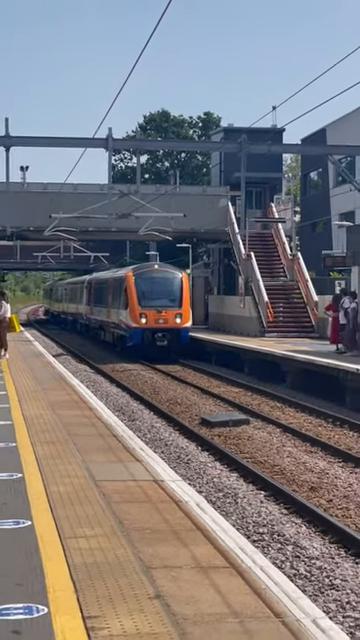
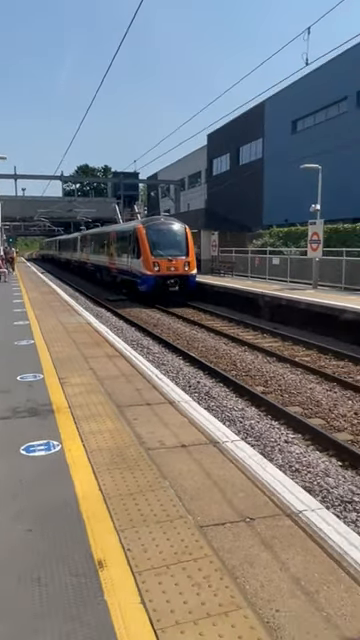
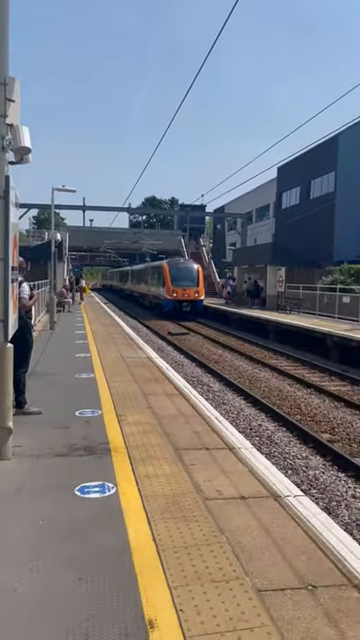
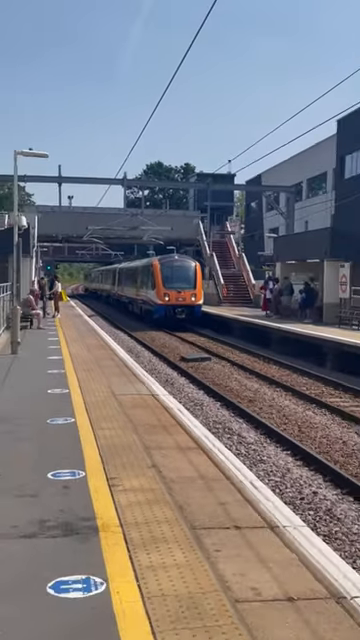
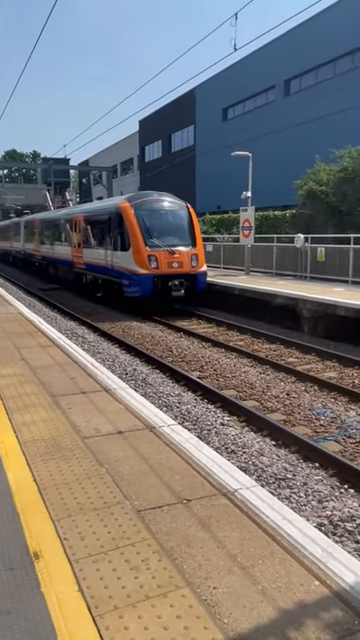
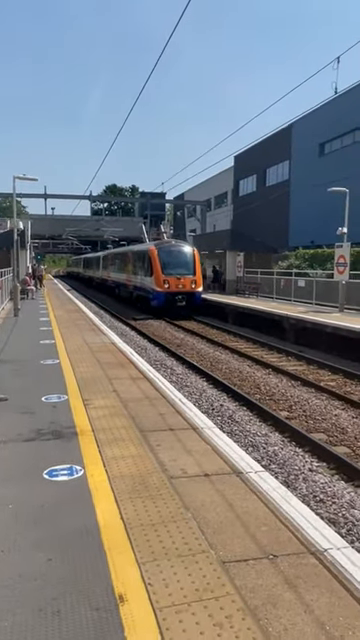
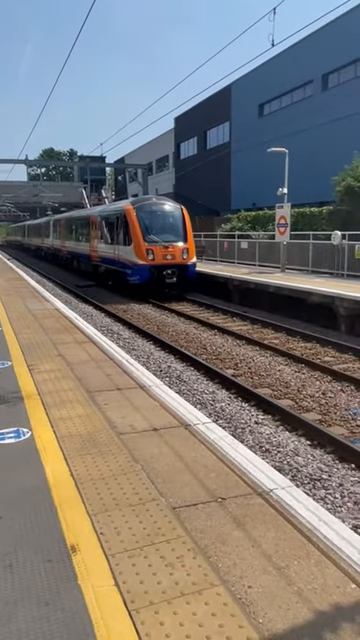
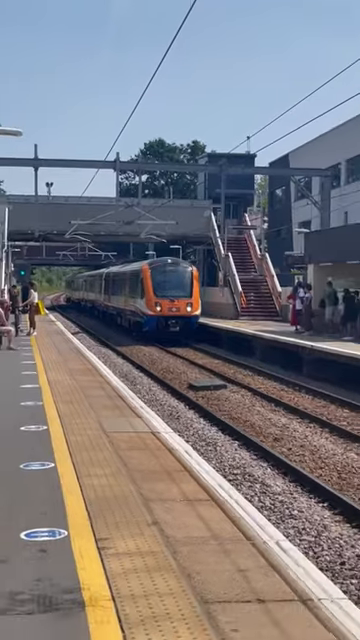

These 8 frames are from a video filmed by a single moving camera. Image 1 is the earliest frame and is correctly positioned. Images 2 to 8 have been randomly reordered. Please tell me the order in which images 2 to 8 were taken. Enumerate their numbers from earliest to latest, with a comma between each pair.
8, 4, 3, 6, 2, 7, 5
